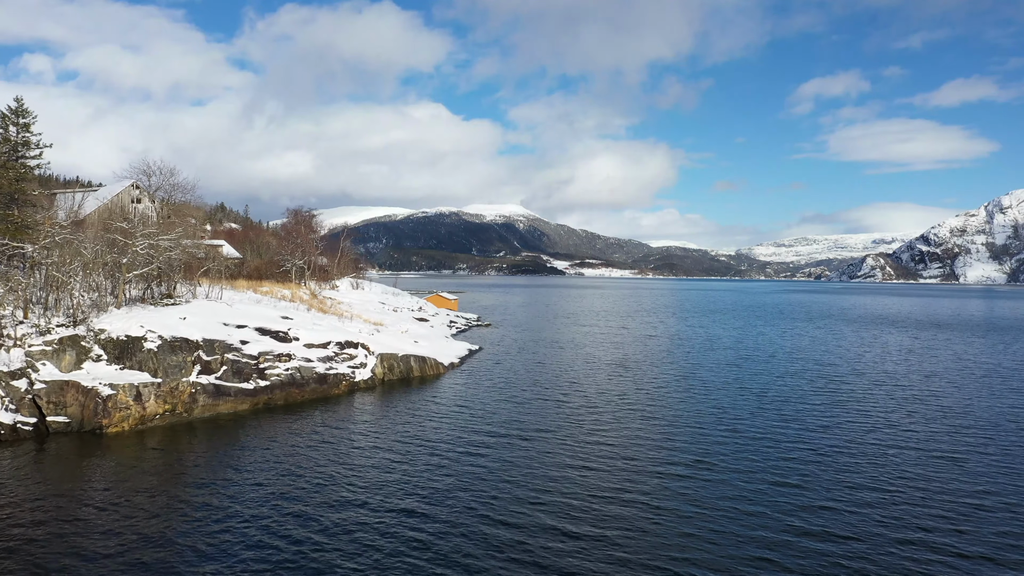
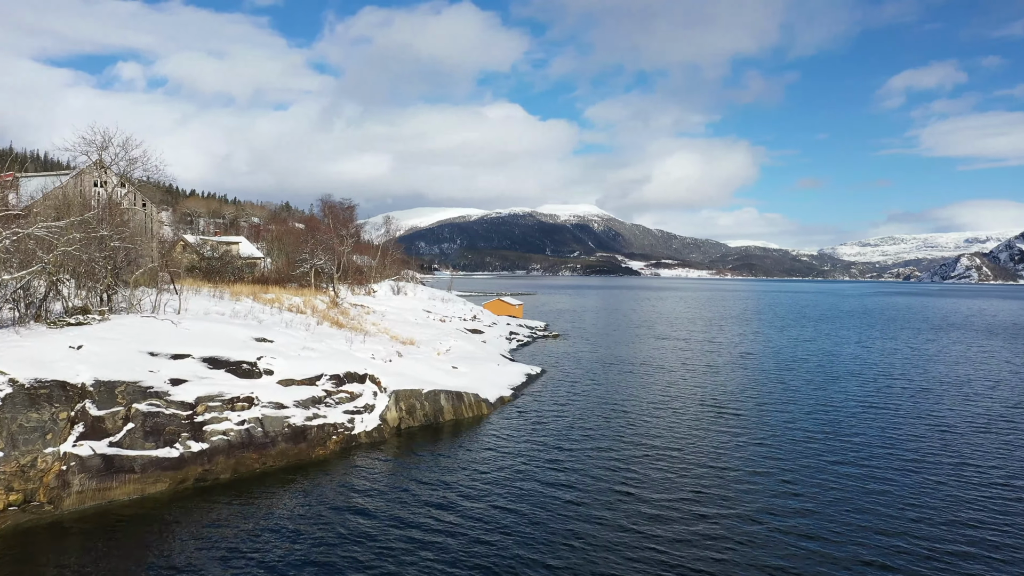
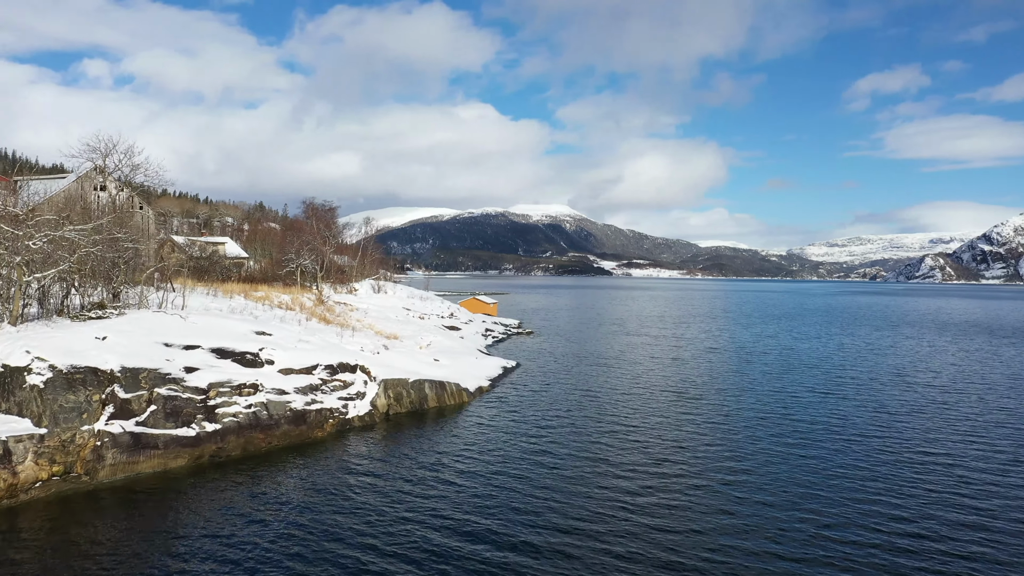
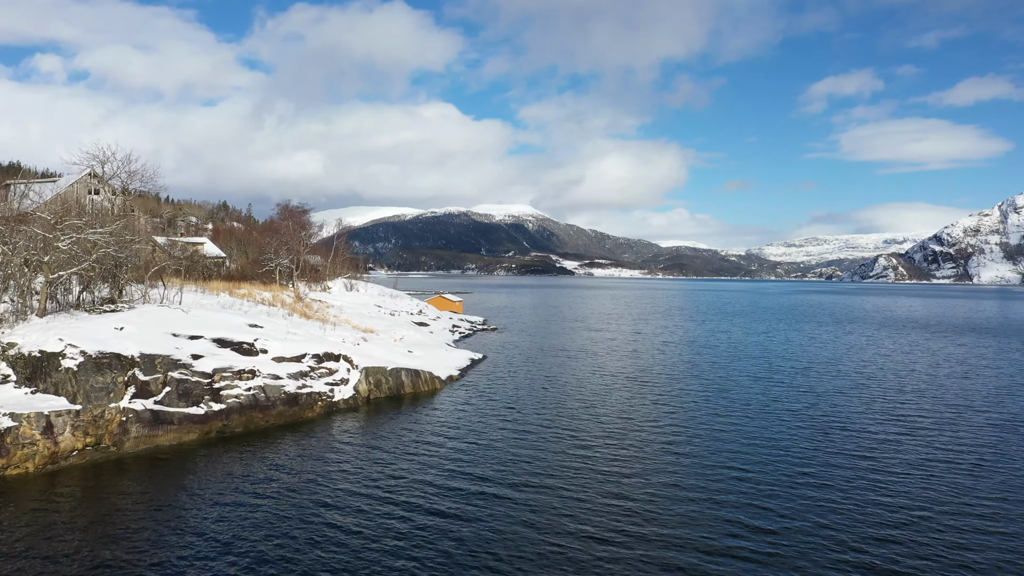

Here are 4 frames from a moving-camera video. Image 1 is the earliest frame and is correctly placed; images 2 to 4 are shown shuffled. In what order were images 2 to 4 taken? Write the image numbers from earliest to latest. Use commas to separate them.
4, 3, 2
